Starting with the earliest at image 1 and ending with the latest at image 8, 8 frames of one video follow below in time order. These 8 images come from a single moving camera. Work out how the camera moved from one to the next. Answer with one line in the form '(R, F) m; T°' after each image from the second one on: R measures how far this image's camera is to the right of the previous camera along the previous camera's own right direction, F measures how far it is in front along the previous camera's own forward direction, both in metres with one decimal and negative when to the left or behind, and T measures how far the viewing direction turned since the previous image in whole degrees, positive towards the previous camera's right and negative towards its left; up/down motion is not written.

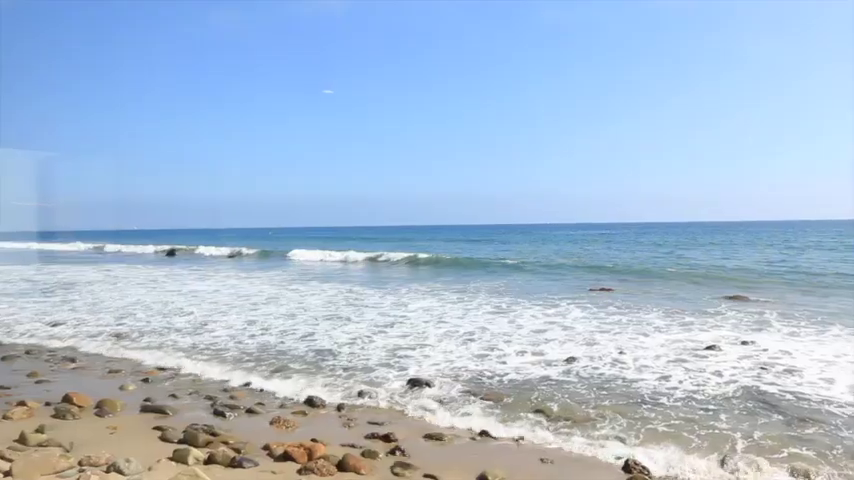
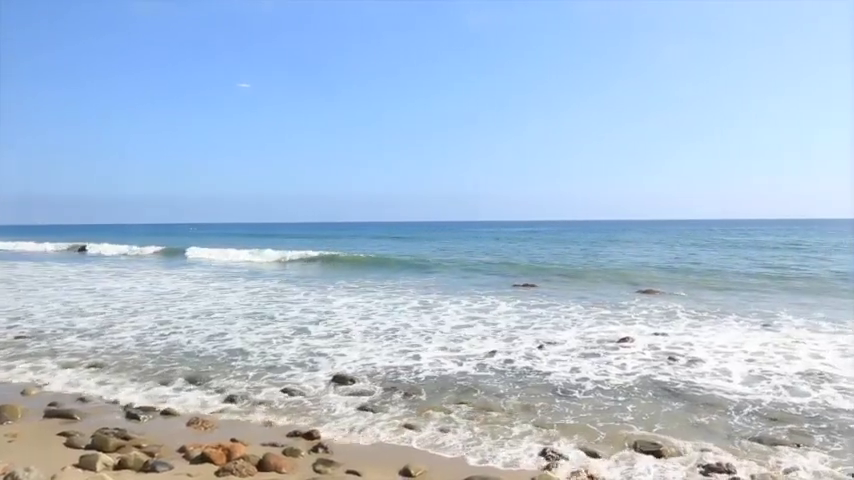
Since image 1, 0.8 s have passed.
(+0.4, -0.2) m; +7°
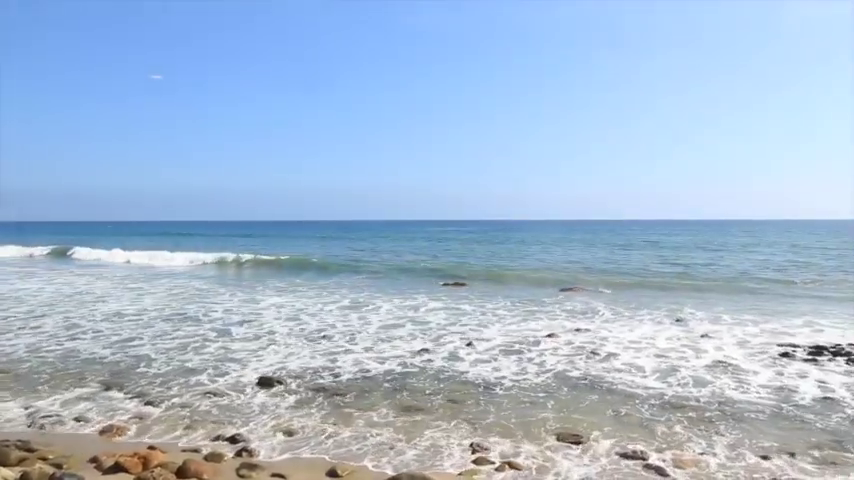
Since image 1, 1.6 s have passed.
(+0.4, -0.1) m; +6°
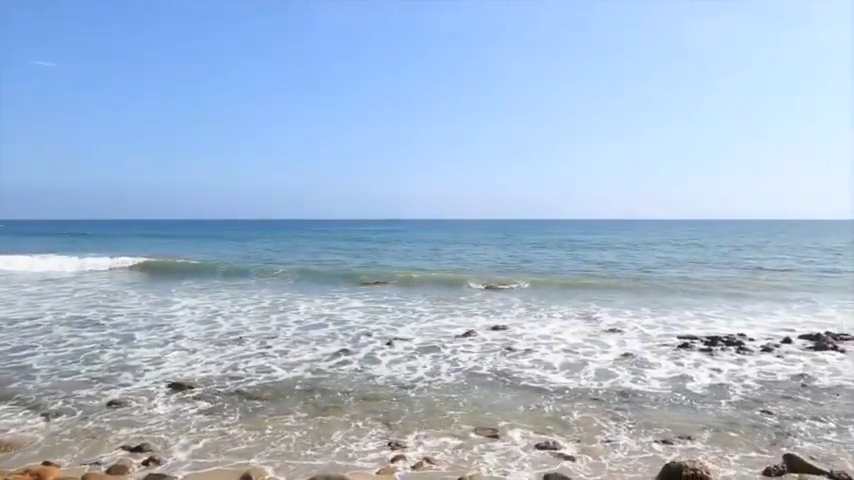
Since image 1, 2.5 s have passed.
(+0.5, -0.1) m; +7°
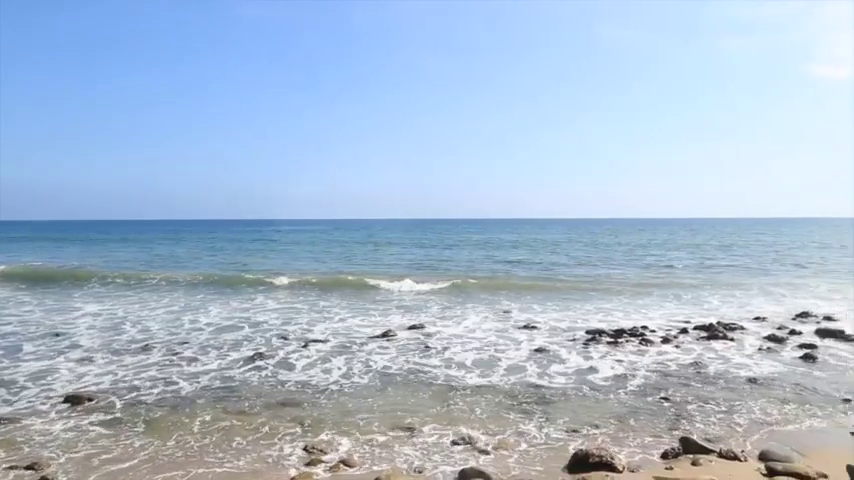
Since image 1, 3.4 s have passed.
(+0.4, -0.1) m; +7°
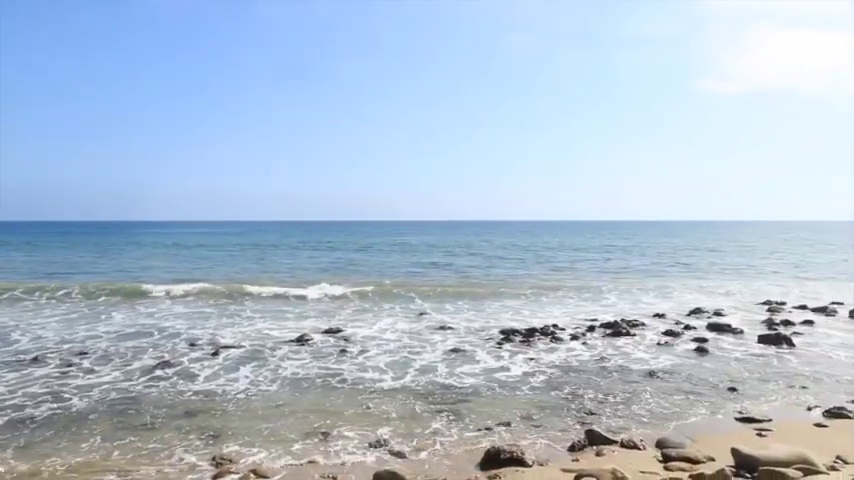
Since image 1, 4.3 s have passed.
(+0.3, -0.1) m; +8°
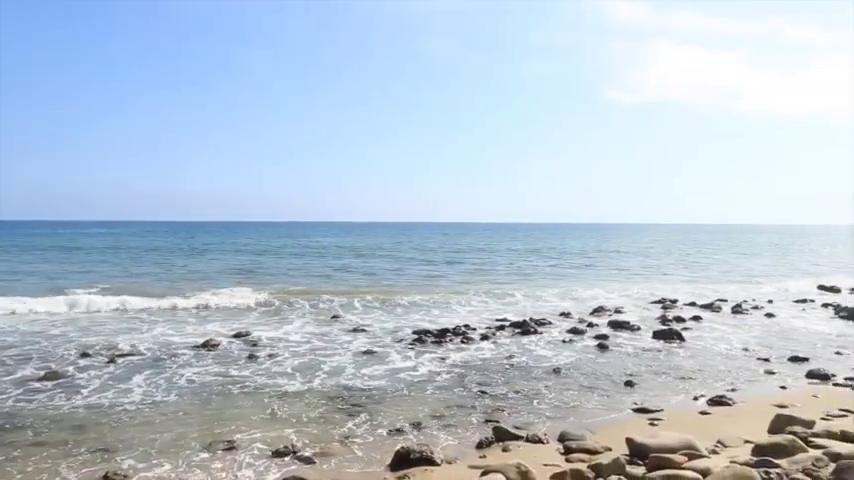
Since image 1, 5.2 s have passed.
(+0.4, -0.1) m; +8°
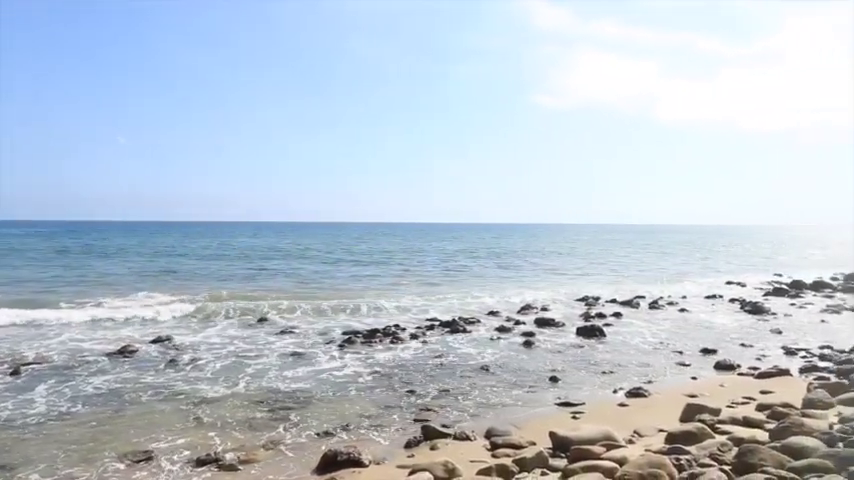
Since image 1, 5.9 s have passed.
(+0.3, 0.0) m; +6°
